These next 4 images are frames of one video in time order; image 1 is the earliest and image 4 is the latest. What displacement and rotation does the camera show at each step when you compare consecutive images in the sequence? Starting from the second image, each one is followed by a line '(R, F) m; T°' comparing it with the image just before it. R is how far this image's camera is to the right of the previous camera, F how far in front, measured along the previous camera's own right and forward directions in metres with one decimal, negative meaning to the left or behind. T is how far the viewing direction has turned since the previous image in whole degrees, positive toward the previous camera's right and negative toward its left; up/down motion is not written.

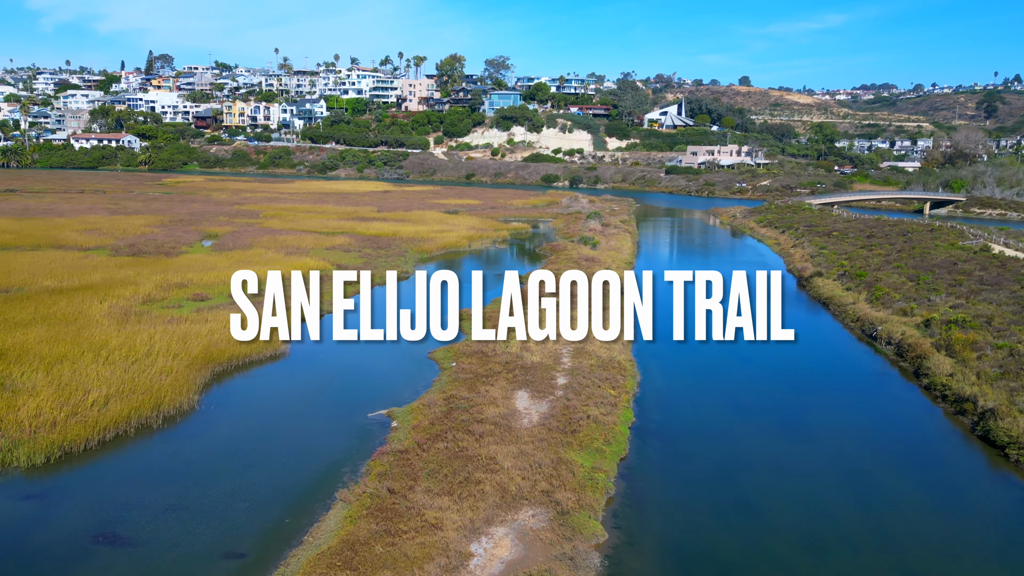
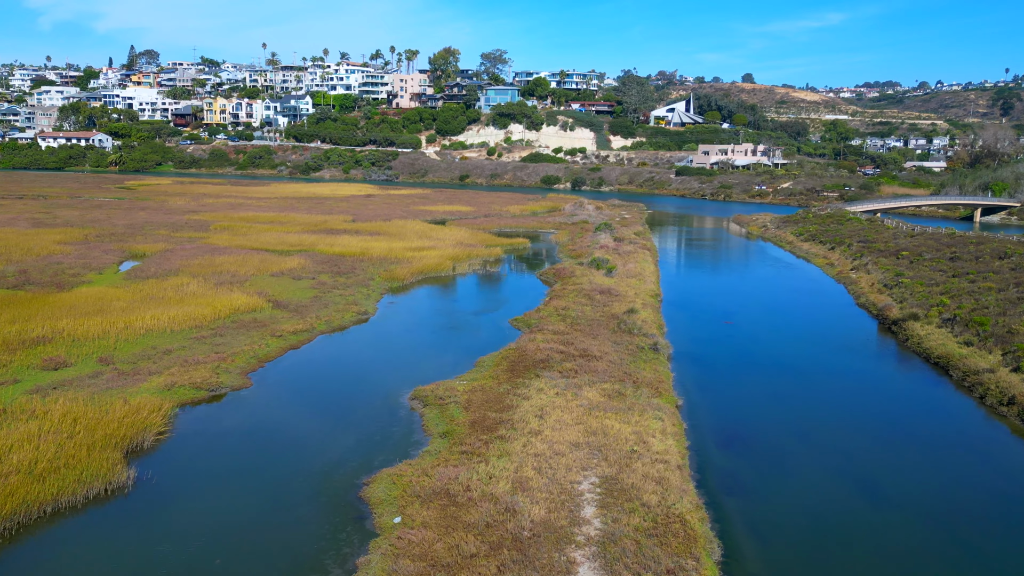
(+0.2, +8.0) m; 0°
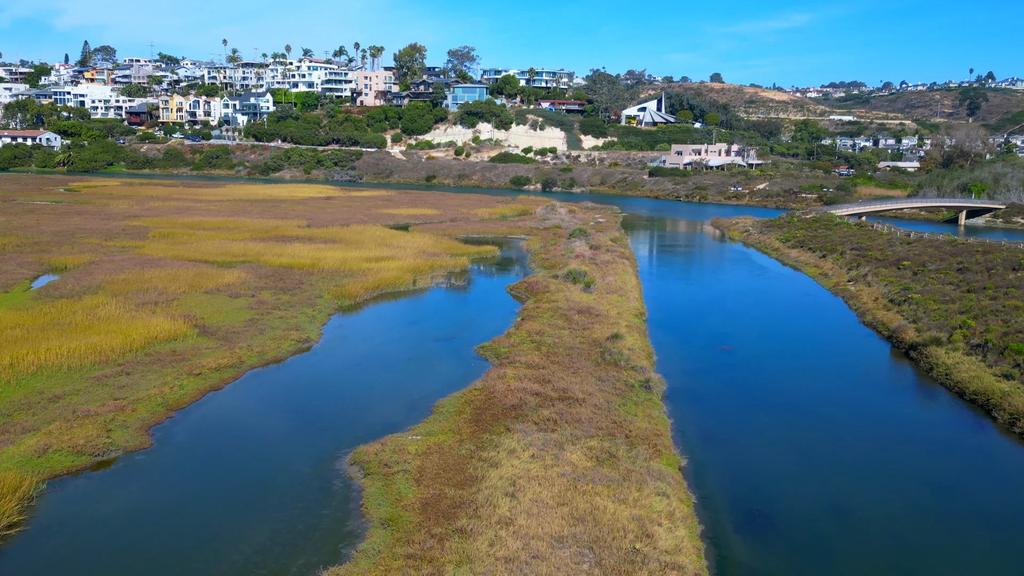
(+0.1, +3.3) m; +2°
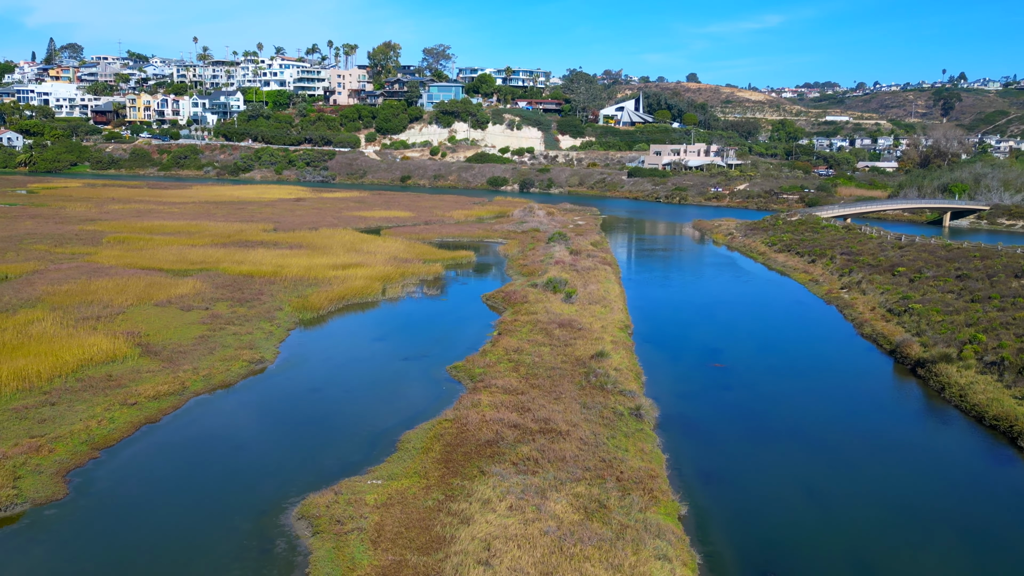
(+0.1, +1.8) m; +2°
